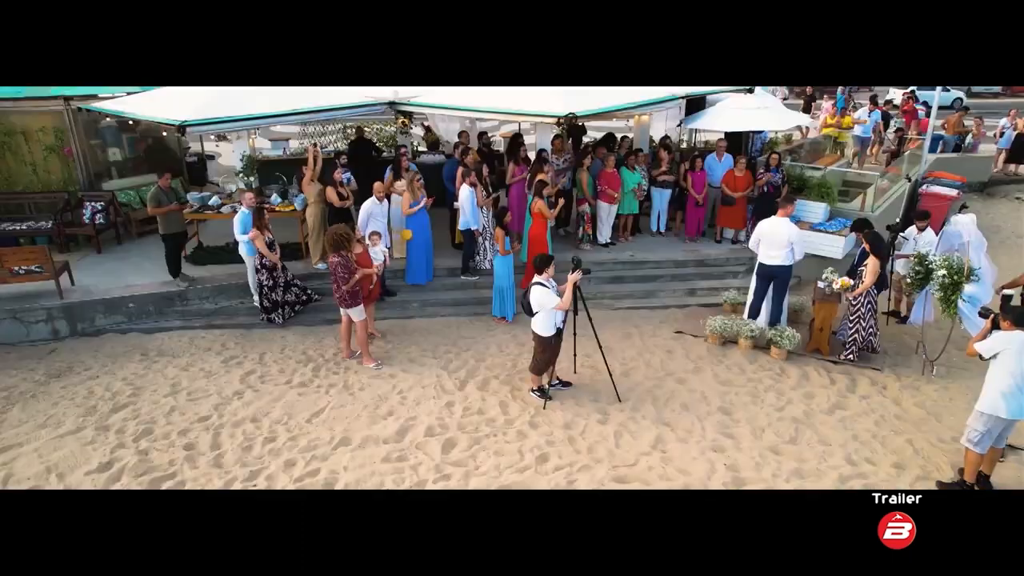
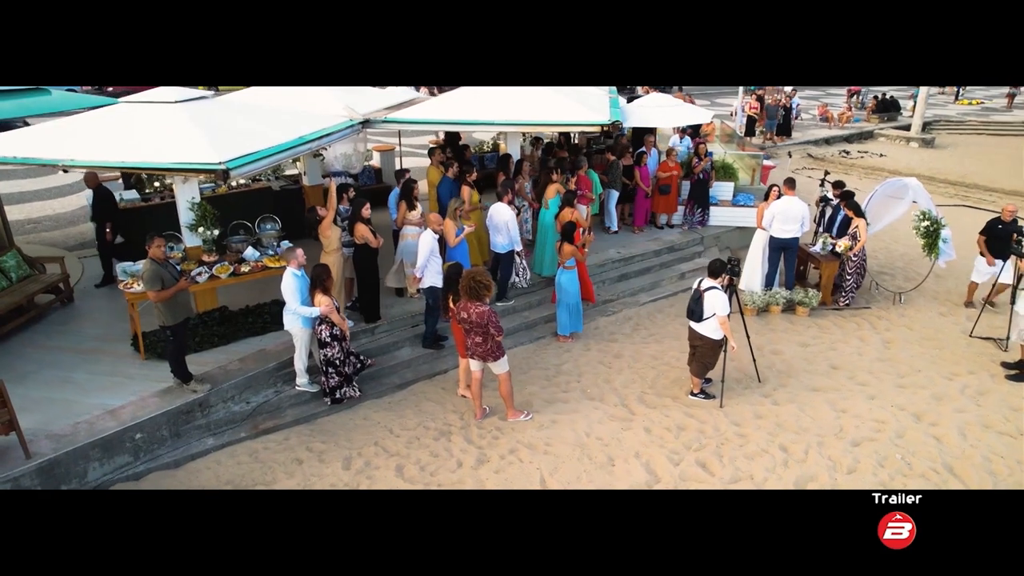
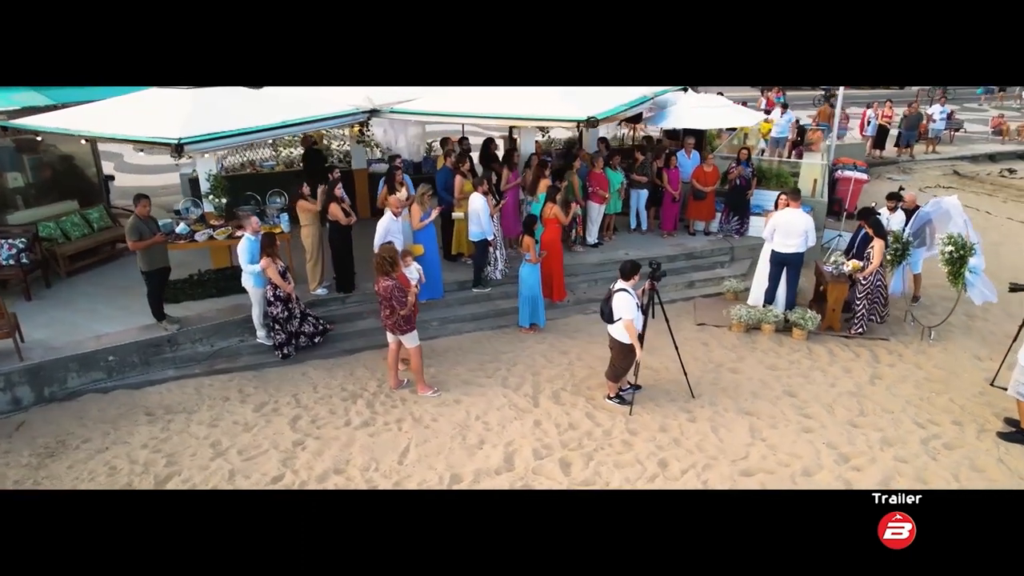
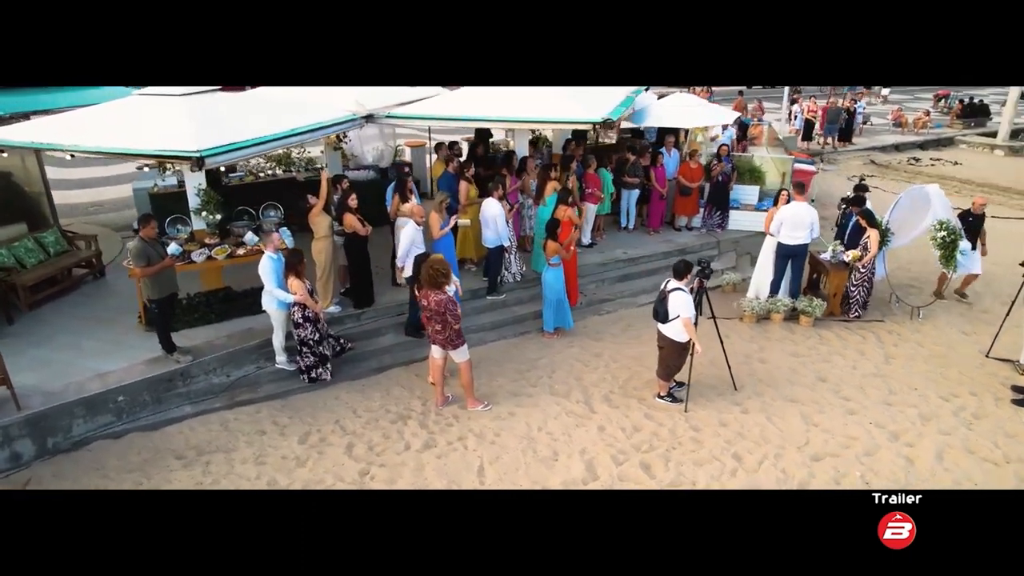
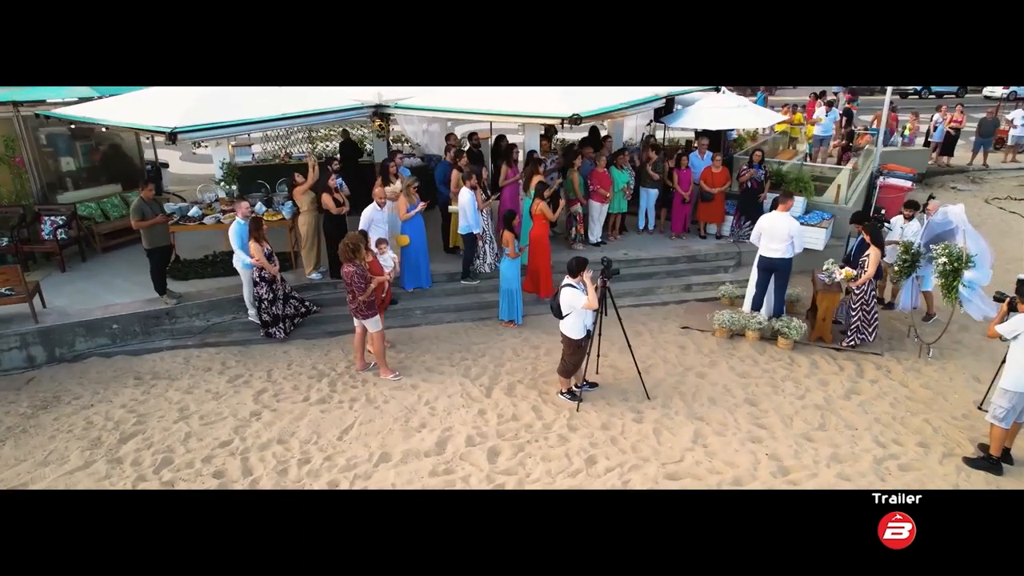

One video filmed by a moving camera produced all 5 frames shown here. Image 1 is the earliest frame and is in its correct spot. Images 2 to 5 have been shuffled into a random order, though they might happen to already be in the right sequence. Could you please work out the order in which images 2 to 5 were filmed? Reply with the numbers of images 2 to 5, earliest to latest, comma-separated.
5, 3, 4, 2
